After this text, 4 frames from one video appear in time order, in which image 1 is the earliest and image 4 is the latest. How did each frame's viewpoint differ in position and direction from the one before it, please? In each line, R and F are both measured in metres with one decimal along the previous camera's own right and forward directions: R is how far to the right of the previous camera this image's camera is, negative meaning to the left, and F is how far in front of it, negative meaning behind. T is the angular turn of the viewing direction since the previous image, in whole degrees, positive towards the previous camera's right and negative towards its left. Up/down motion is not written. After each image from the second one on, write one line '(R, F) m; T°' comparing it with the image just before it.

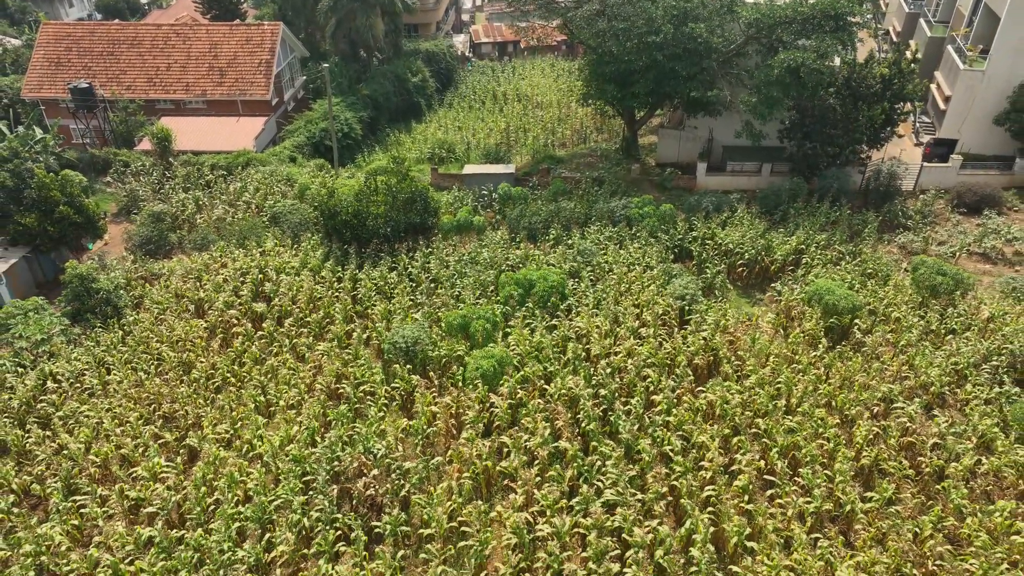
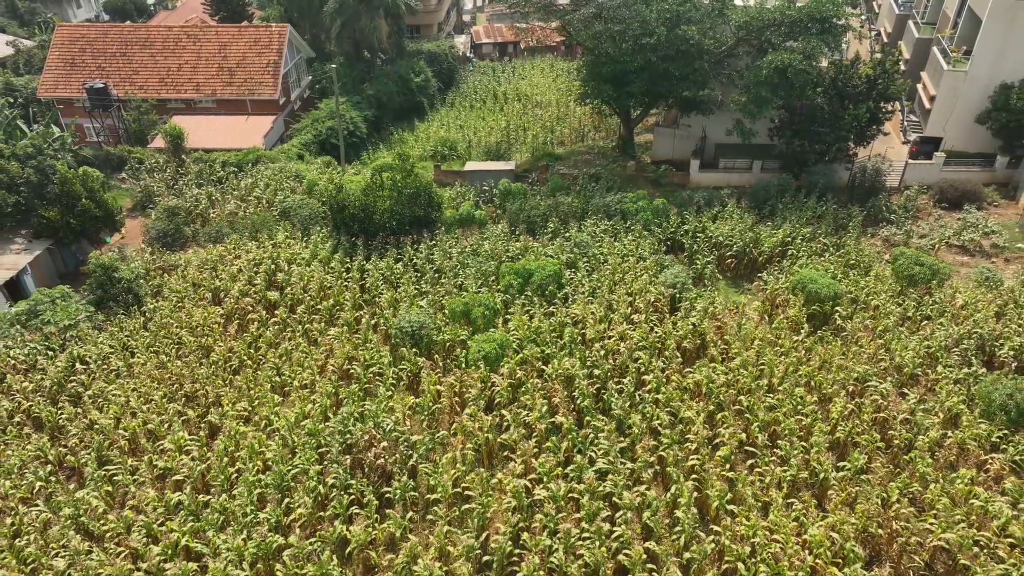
(0.0, -0.8) m; 0°
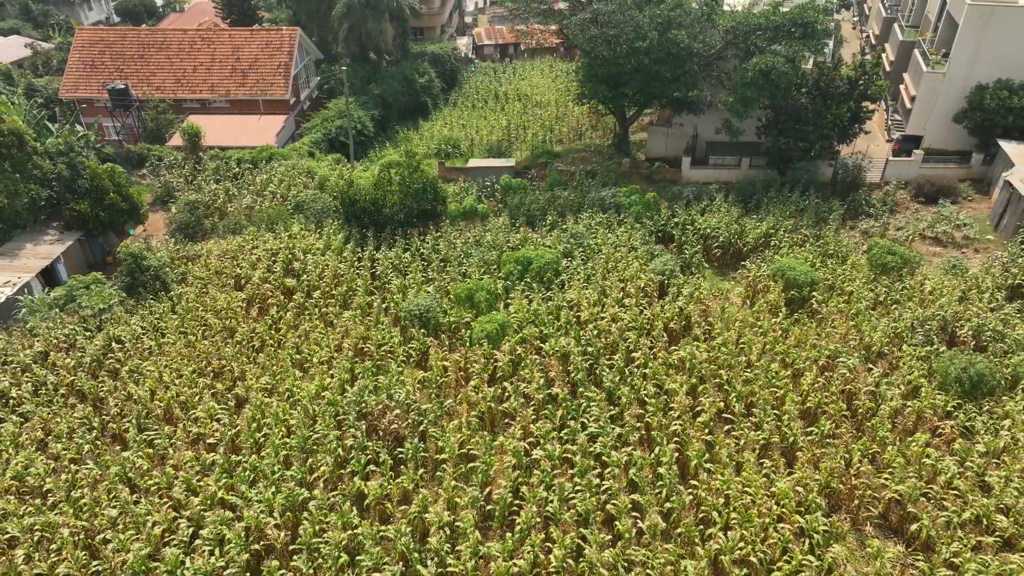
(0.0, -1.2) m; 0°
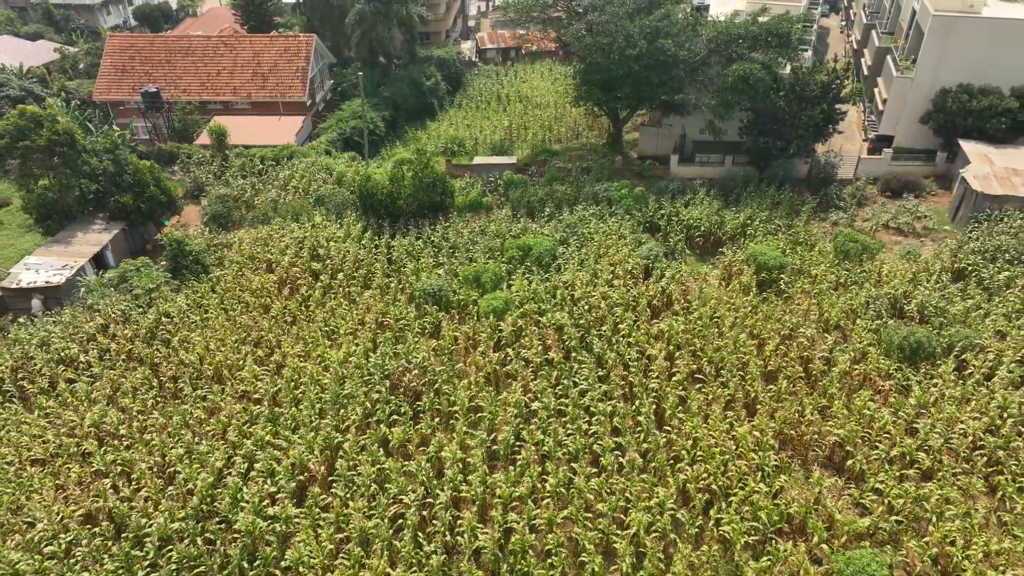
(0.0, -2.0) m; 0°
